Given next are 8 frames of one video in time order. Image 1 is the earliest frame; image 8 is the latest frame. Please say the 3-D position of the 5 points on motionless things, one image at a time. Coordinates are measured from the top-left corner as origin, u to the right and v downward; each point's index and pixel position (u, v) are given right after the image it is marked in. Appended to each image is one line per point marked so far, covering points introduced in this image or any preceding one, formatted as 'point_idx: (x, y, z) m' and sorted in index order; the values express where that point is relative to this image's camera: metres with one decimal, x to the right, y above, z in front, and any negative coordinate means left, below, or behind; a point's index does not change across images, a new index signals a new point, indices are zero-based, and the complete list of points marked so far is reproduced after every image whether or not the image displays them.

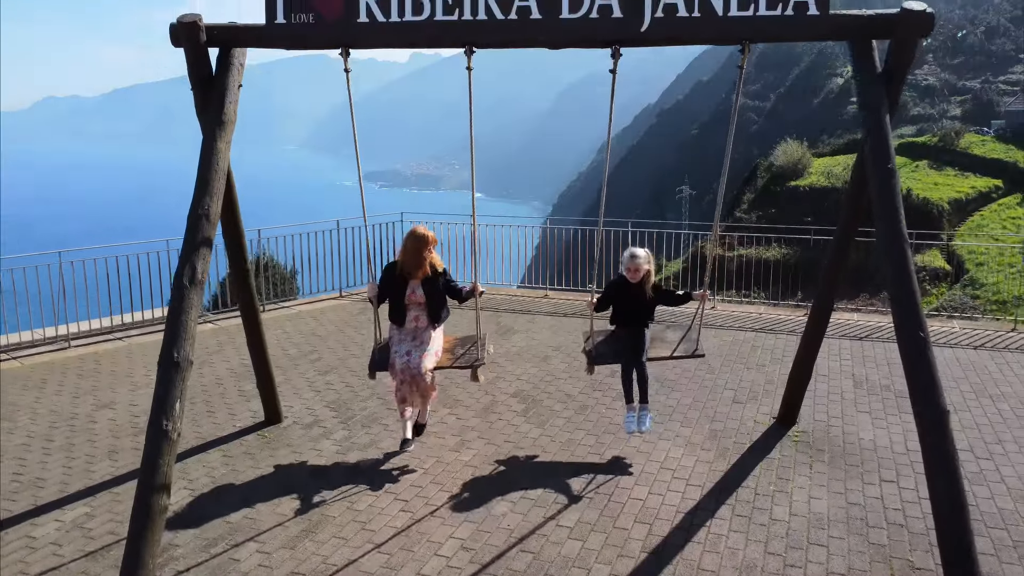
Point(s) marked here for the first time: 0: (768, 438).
0: (+1.7, -1.0, +4.8) m
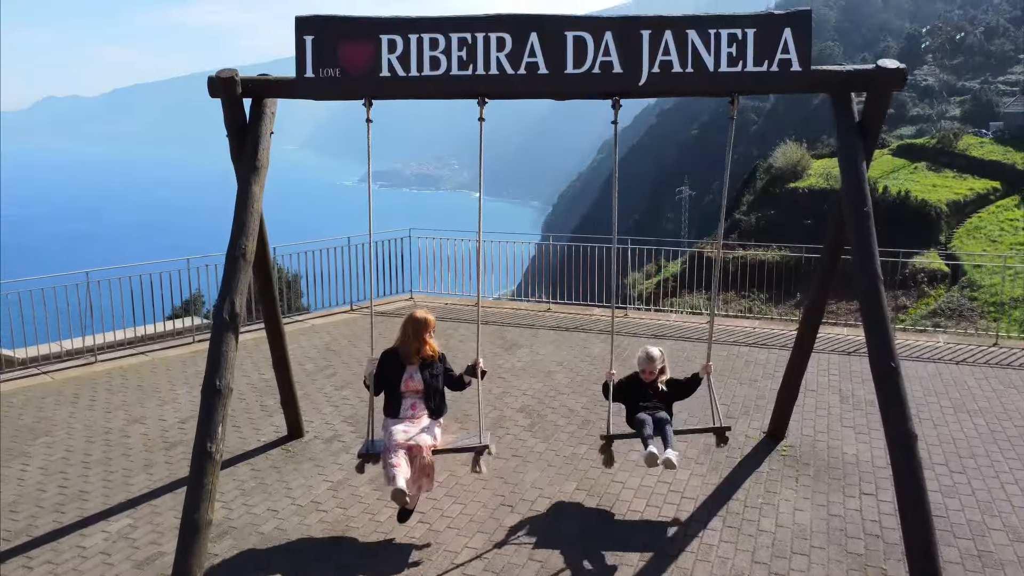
0: (+1.7, -1.2, +5.1) m
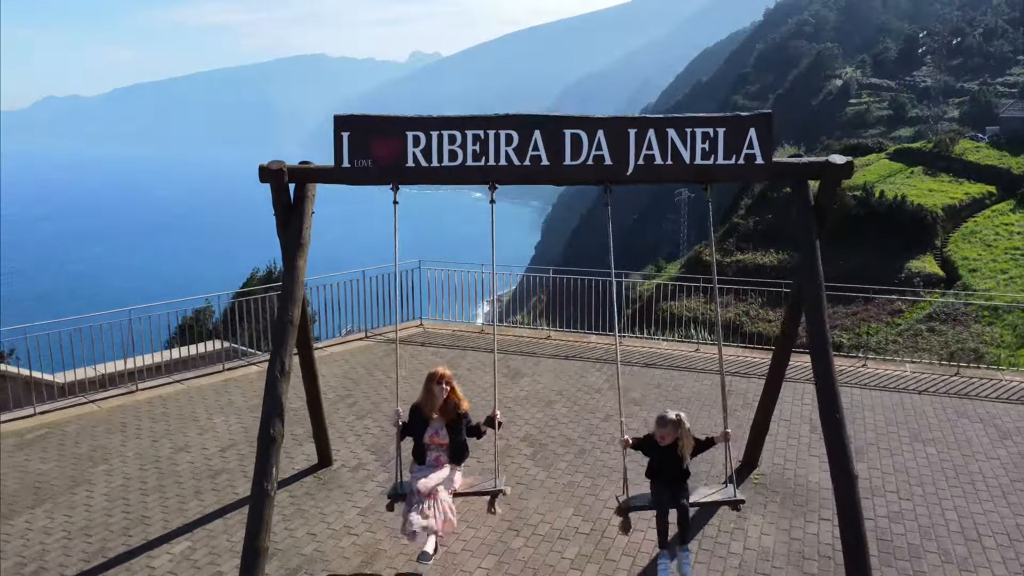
0: (+1.8, -1.5, +5.8) m
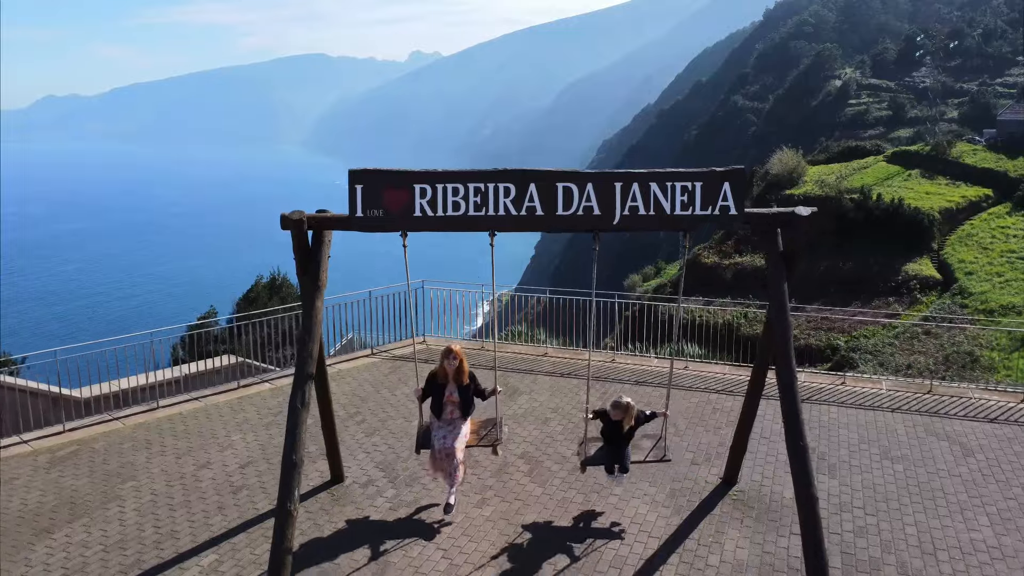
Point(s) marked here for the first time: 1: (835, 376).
0: (+1.8, -1.8, +6.3) m
1: (+4.1, -1.1, +9.2) m
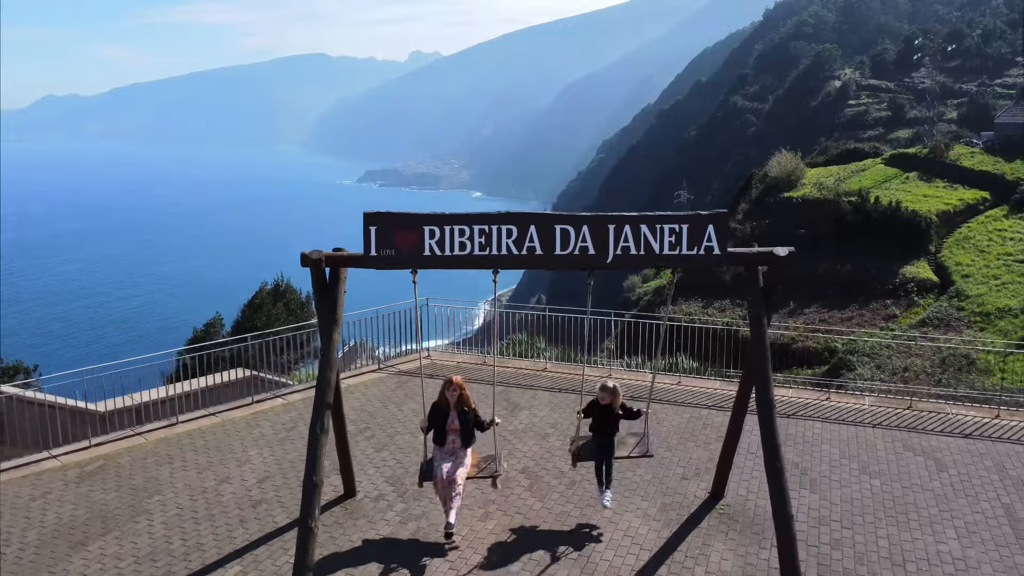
0: (+1.8, -2.1, +6.8) m
1: (+4.1, -1.4, +9.6) m
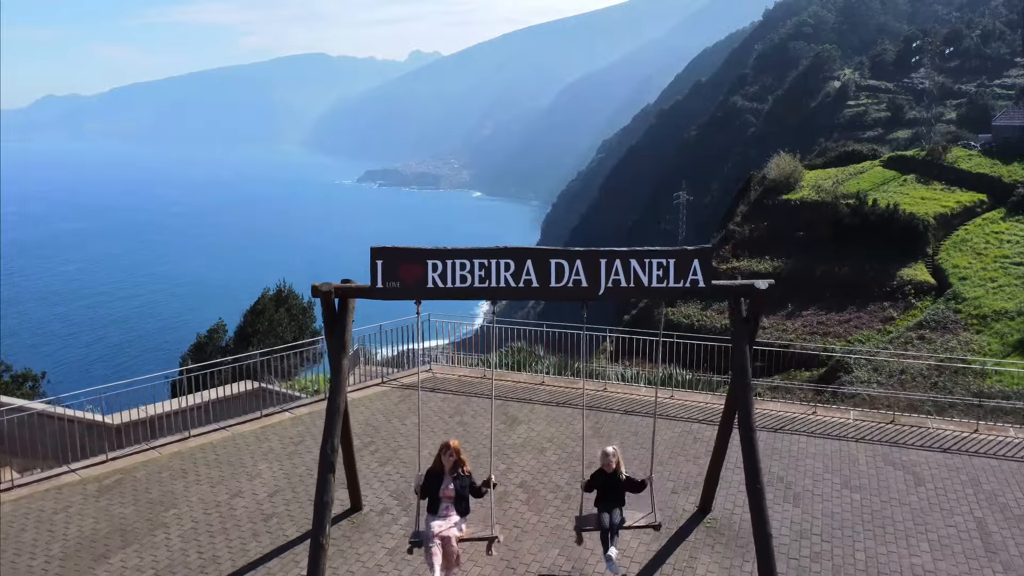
0: (+1.8, -2.3, +7.2) m
1: (+4.1, -1.6, +10.0) m
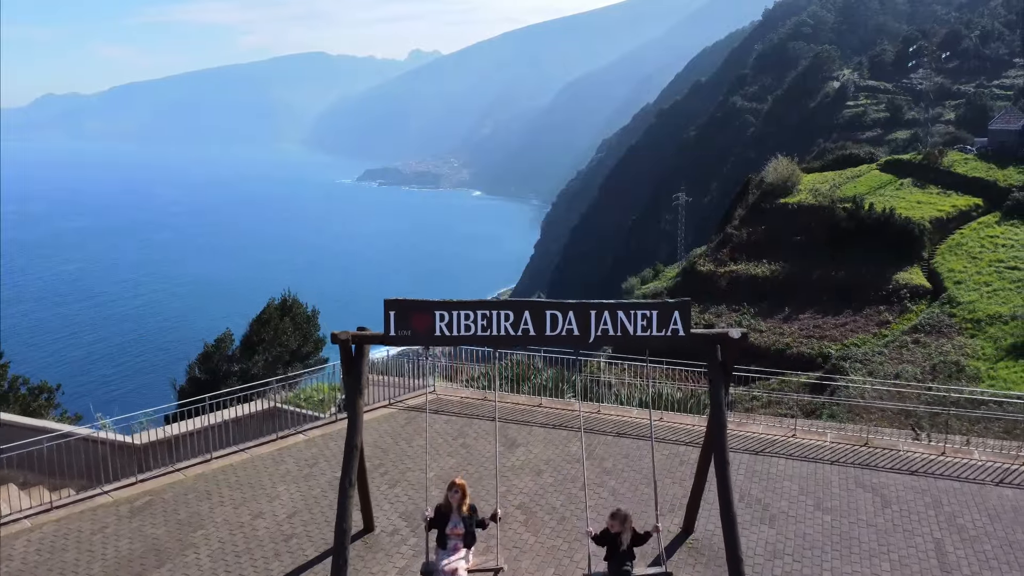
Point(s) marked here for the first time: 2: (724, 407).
0: (+1.7, -2.8, +7.8) m
1: (+4.1, -2.1, +10.7) m
2: (+1.9, -1.1, +6.6) m
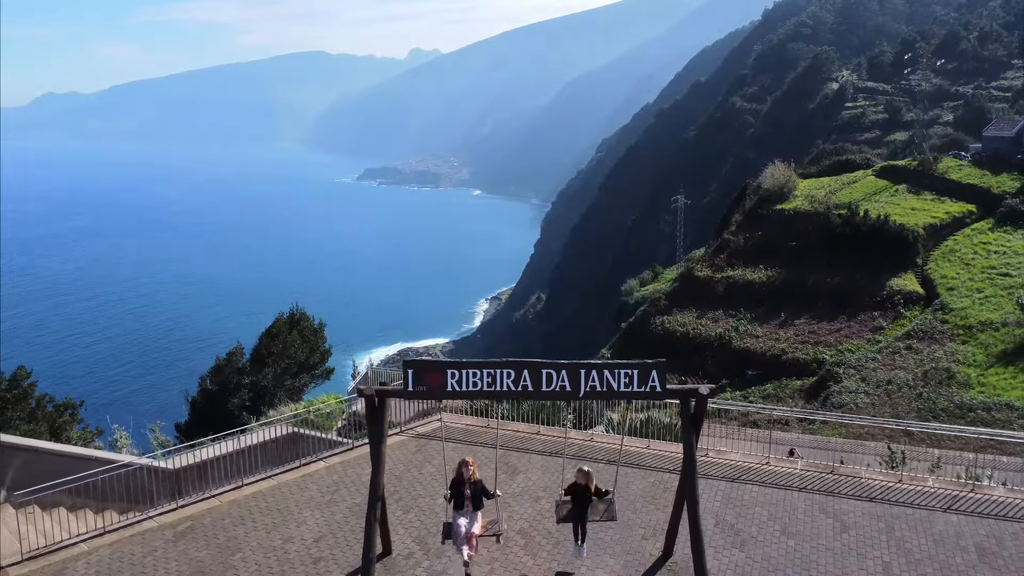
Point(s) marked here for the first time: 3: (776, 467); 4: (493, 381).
0: (+1.8, -3.4, +8.9) m
1: (+4.1, -2.7, +11.8) m
2: (+2.0, -1.7, +7.7) m
3: (+4.1, -2.8, +11.4) m
4: (-0.2, -1.0, +7.9) m
